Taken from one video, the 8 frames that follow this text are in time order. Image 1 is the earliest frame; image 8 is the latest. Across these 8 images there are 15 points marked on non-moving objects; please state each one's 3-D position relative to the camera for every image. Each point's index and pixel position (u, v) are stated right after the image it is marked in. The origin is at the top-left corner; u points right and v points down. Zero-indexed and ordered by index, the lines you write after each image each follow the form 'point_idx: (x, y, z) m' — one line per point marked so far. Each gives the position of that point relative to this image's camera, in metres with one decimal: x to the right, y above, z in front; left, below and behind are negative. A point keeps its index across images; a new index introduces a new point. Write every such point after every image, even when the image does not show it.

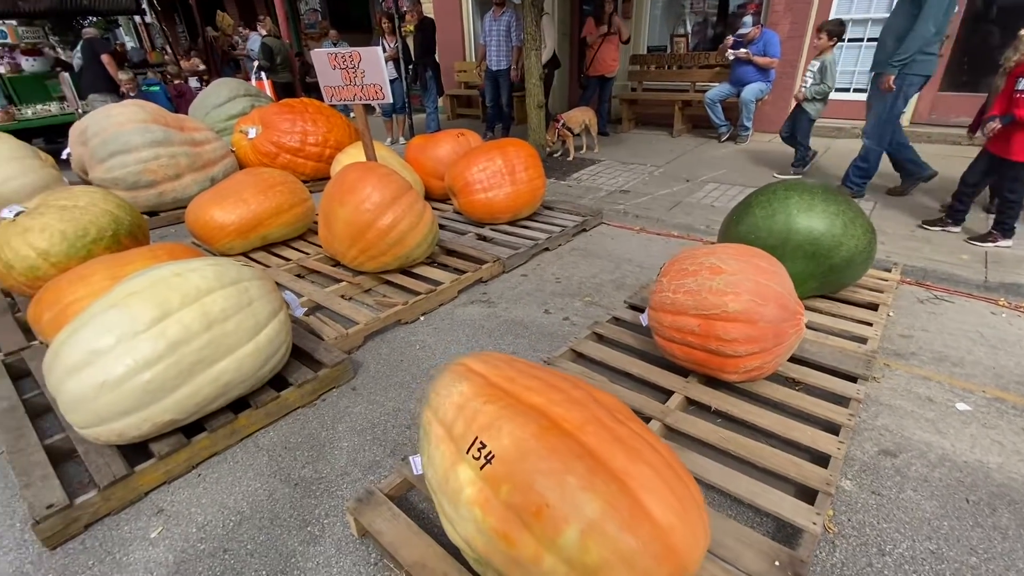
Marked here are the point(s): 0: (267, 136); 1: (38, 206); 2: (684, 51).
0: (-2.3, +1.4, +4.5) m
1: (-2.2, +0.4, +2.2) m
2: (+2.2, +3.1, +6.3) m
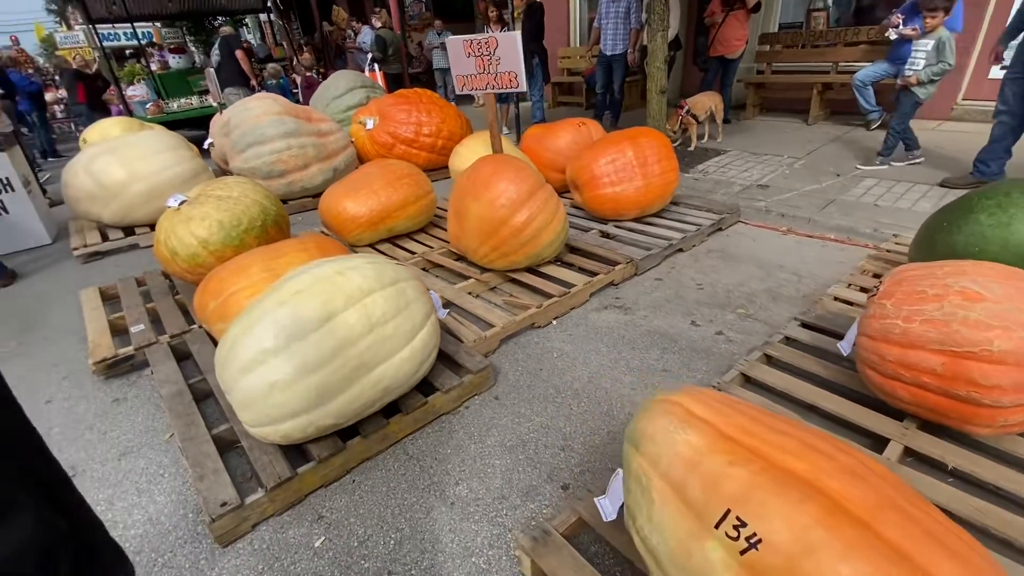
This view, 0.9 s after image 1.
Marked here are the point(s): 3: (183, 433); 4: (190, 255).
0: (-1.2, +1.5, +4.6) m
1: (-1.5, +0.5, +2.4) m
2: (+3.6, +3.0, +5.6) m
3: (-1.1, -0.5, +1.6) m
4: (-1.5, +0.2, +2.2) m
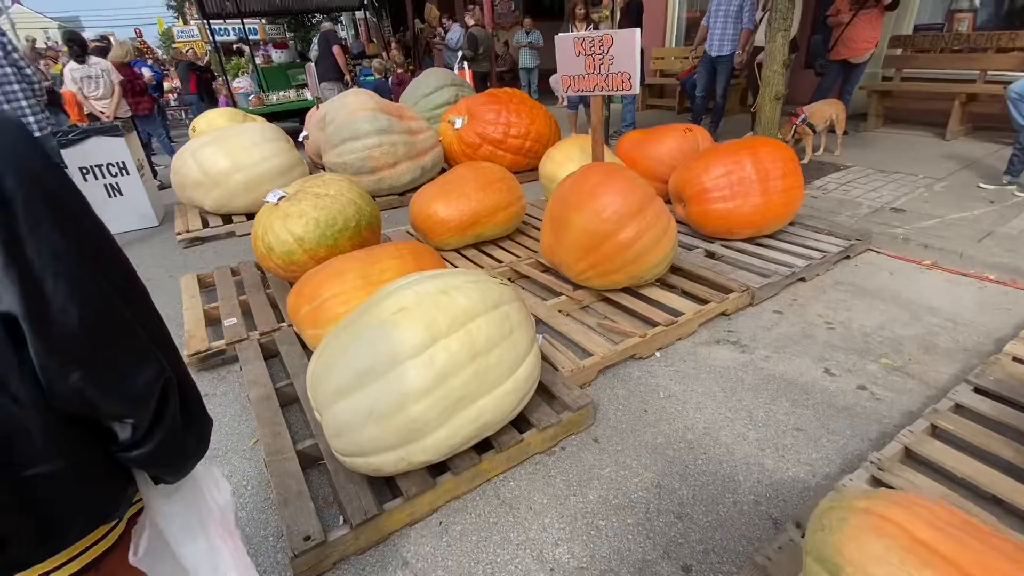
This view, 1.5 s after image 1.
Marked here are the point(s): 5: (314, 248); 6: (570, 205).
0: (-0.4, +1.5, +4.5) m
1: (-1.0, +0.5, +2.3) m
2: (+4.6, +2.6, +4.8) m
3: (-0.8, -0.5, +1.5) m
4: (-1.0, +0.2, +2.2) m
5: (-0.9, +0.2, +2.2) m
6: (+0.3, +0.4, +2.2) m
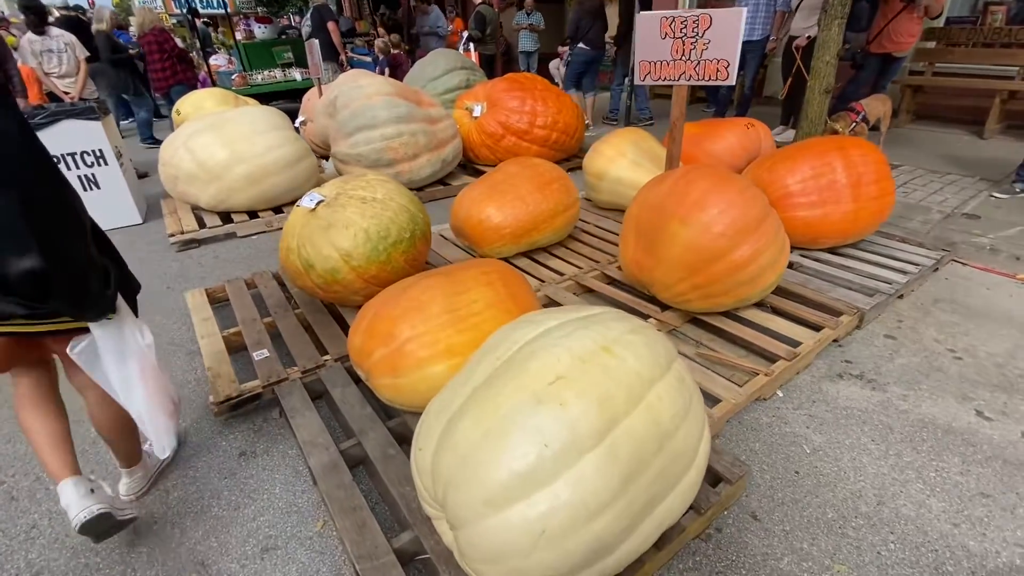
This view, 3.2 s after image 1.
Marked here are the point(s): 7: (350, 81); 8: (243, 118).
0: (-0.2, +1.5, +4.1) m
1: (-0.7, +0.4, +1.9) m
2: (+4.8, +2.6, +4.7) m
3: (-0.4, -0.6, +1.2) m
4: (-0.7, +0.1, +1.8) m
5: (-0.6, +0.1, +1.8) m
6: (+0.6, +0.3, +1.9) m
7: (-1.2, +1.5, +3.5) m
8: (-1.7, +1.1, +3.1) m
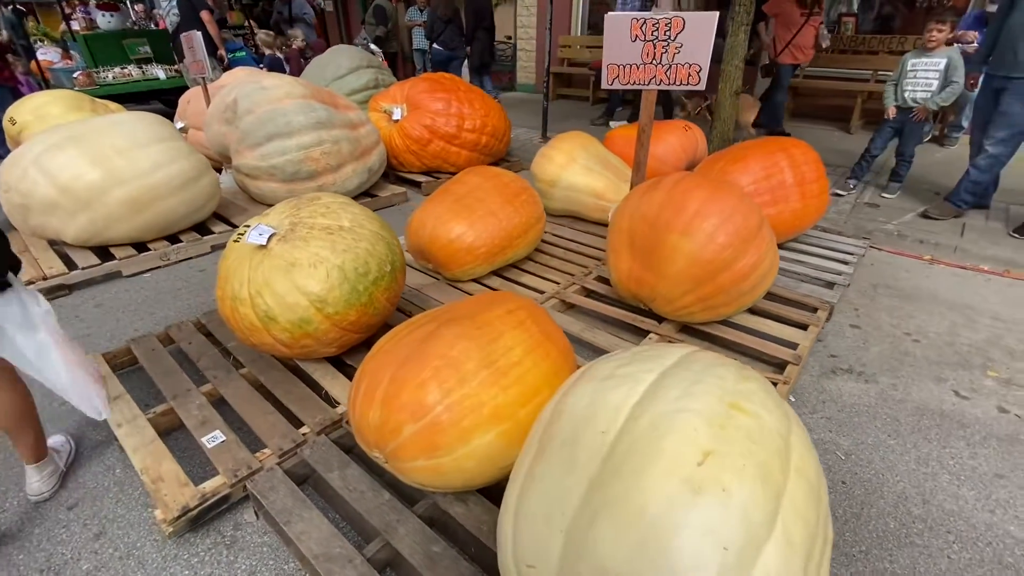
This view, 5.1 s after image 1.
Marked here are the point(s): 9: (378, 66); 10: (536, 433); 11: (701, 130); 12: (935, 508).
0: (-0.7, +1.3, +3.8) m
1: (-0.7, +0.2, +1.6) m
2: (+3.8, +2.8, +5.4) m
3: (-0.1, -0.7, +0.9) m
4: (-0.6, -0.1, +1.5) m
5: (-0.5, -0.1, +1.5) m
6: (+0.6, +0.2, +1.8) m
7: (-1.6, +1.3, +3.0) m
8: (-2.0, +0.8, +2.5) m
9: (-1.3, +2.1, +4.6) m
10: (0.0, -0.3, +1.0) m
11: (+1.3, +1.0, +3.2) m
12: (+1.2, -0.6, +1.4) m
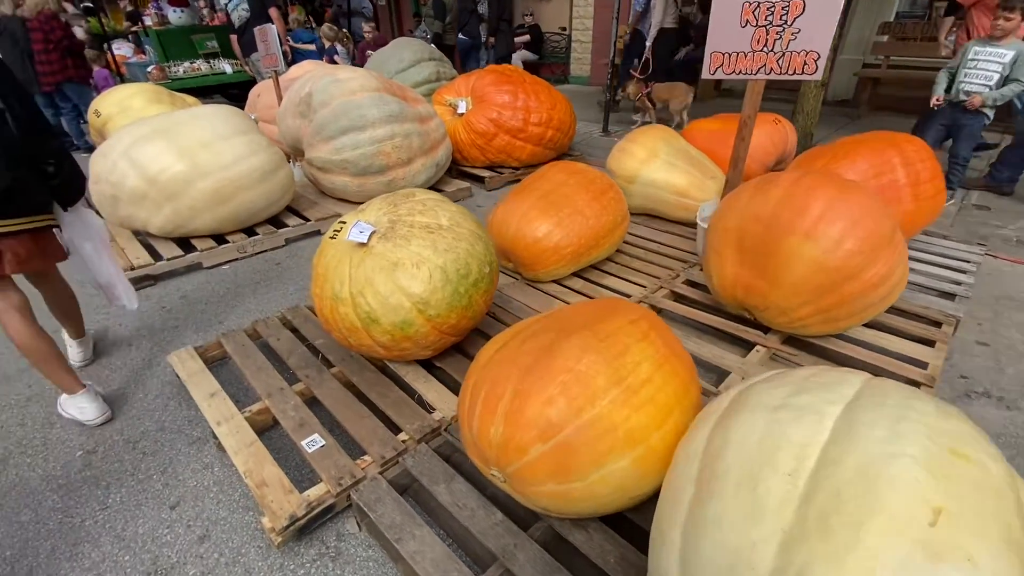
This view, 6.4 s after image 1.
0: (-0.2, +1.4, +3.7) m
1: (-0.4, +0.2, +1.5) m
2: (+4.5, +2.8, +5.0) m
3: (+0.1, -0.8, +0.8) m
4: (-0.3, -0.1, +1.4) m
5: (-0.2, -0.1, +1.4) m
6: (+0.9, +0.2, +1.6) m
7: (-1.2, +1.3, +3.0) m
8: (-1.6, +0.9, +2.5) m
9: (-0.7, +2.2, +4.6) m
10: (+0.3, -0.3, +0.9) m
11: (+1.7, +1.0, +3.0) m
12: (+1.5, -0.7, +1.2) m
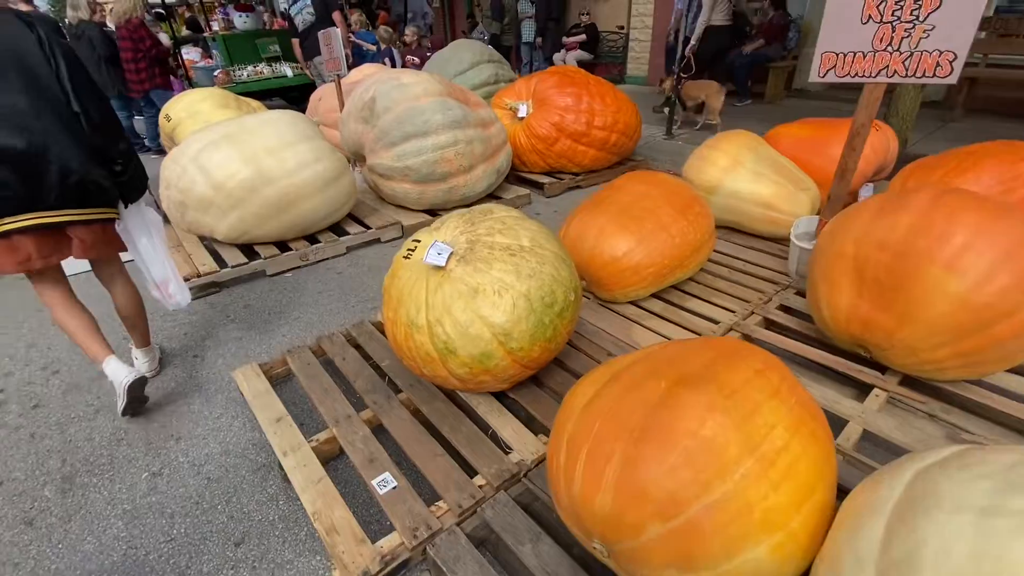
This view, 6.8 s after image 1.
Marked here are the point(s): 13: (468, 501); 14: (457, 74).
0: (+0.2, +1.3, +3.6) m
1: (-0.1, +0.1, +1.4) m
2: (+5.1, +2.6, +4.4) m
3: (+0.3, -0.8, +0.6) m
4: (-0.1, -0.2, +1.3) m
5: (0.0, -0.1, +1.3) m
6: (+1.2, +0.1, +1.4) m
7: (-0.8, +1.3, +2.9) m
8: (-1.3, +0.8, +2.5) m
9: (-0.1, +2.1, +4.4) m
10: (+0.5, -0.4, +0.7) m
11: (+2.1, +0.9, +2.7) m
12: (+1.7, -0.8, +0.9) m
13: (-0.1, -0.5, +1.2) m
14: (-0.5, +1.9, +4.3) m
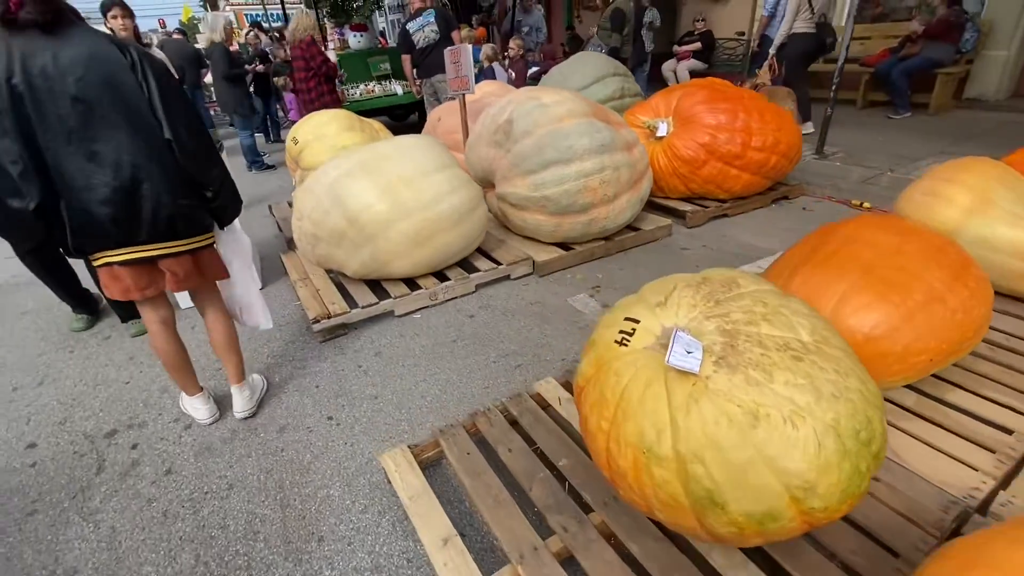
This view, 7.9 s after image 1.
0: (+1.2, +1.0, +3.1) m
1: (+0.4, -0.1, +1.0) m
2: (+6.1, +2.1, +3.3) m
3: (+0.7, -1.1, +0.2) m
4: (+0.4, -0.4, +0.9) m
5: (+0.6, -0.4, +0.9) m
6: (+1.7, -0.2, +0.8) m
7: (+0.1, +1.0, +2.6) m
8: (-0.5, +0.6, +2.3) m
9: (+1.0, +1.8, +4.1) m
10: (+0.9, -0.7, +0.2) m
11: (+2.9, +0.5, +2.0) m
12: (+2.1, -1.1, +0.2) m
13: (+0.4, -0.8, +0.8) m
14: (+0.6, +1.6, +3.9) m
